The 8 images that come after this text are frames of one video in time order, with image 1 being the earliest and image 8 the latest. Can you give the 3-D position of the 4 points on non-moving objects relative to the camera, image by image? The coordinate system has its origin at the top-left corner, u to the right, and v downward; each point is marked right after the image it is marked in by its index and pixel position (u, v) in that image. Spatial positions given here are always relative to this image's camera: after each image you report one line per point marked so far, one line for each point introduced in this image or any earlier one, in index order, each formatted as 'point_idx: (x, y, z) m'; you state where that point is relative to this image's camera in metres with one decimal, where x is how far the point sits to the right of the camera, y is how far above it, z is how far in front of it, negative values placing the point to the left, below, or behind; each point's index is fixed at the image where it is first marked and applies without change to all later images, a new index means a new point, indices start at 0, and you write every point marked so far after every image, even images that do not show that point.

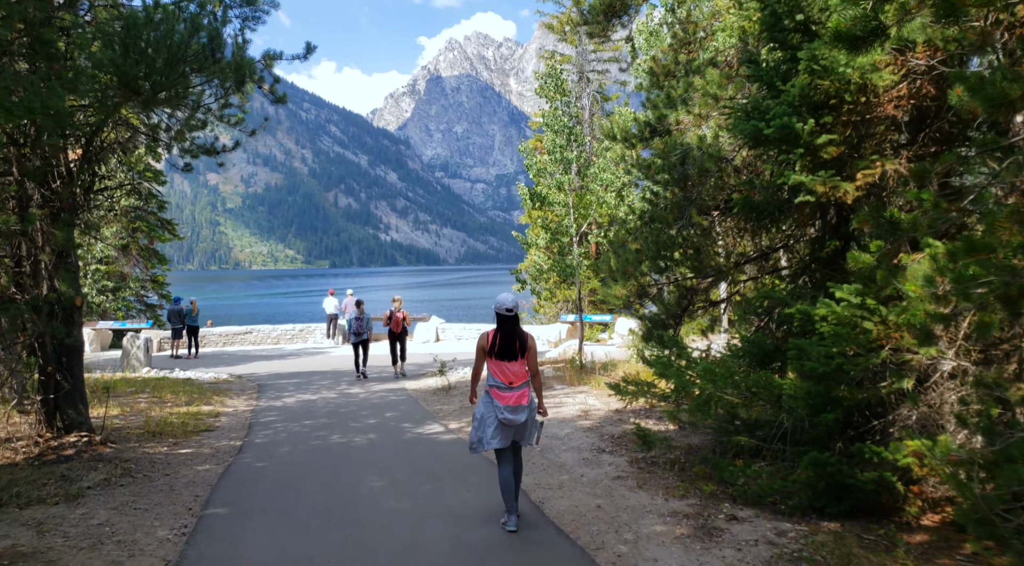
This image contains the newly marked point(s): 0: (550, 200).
0: (+0.9, +1.8, +16.8) m
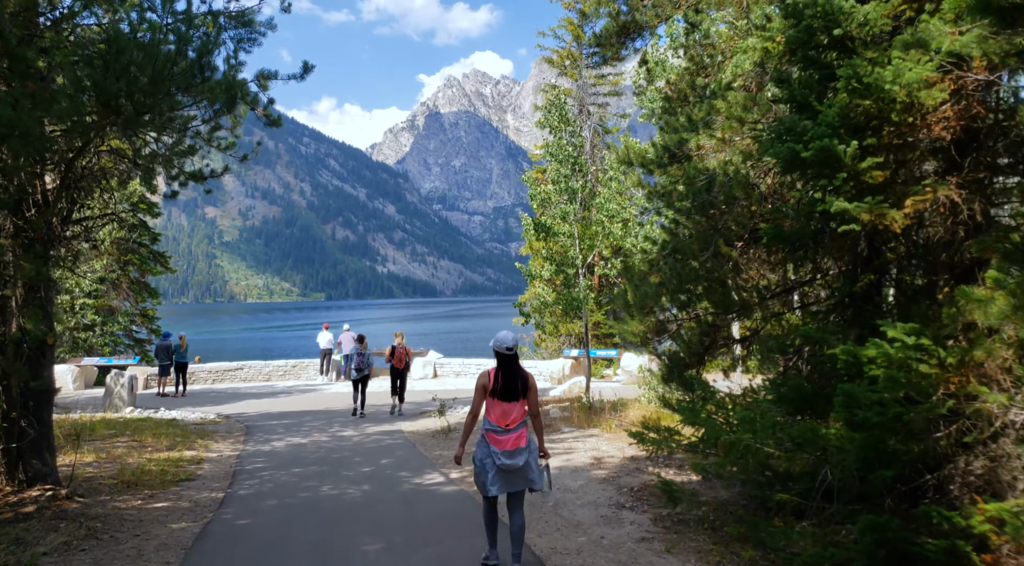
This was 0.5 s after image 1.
0: (+0.9, +1.1, +16.1) m
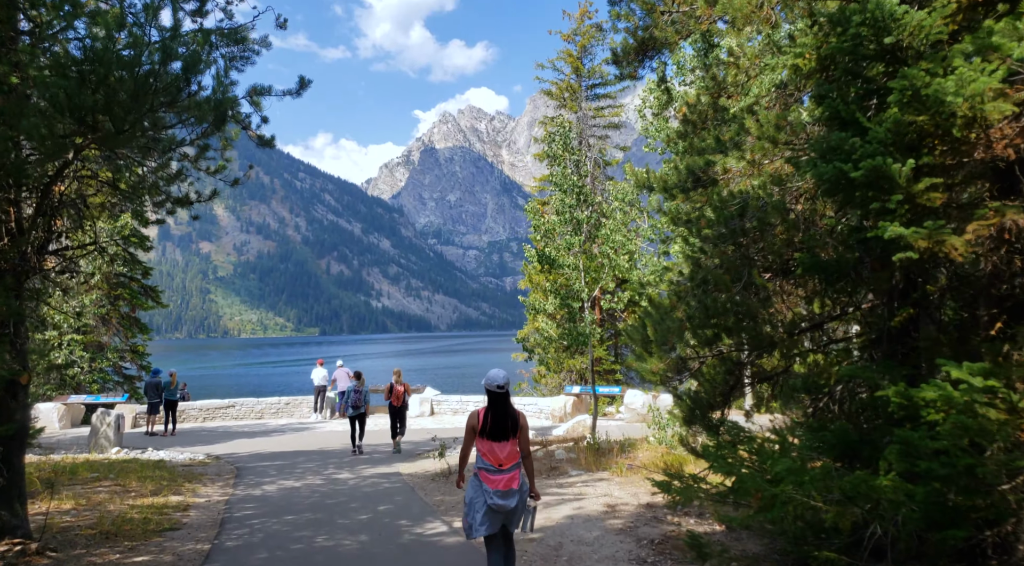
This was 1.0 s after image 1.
0: (+1.0, +0.4, +15.6) m
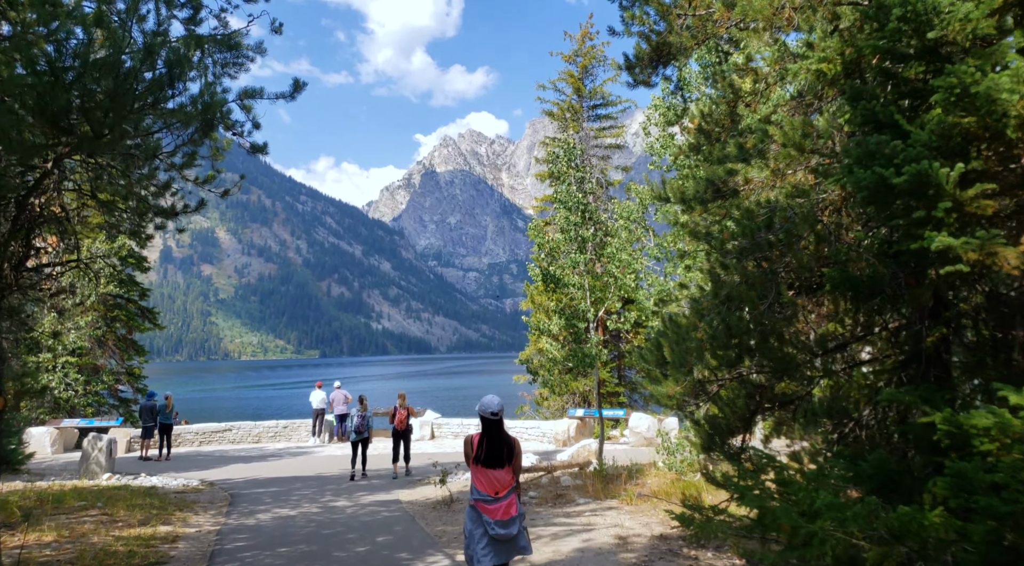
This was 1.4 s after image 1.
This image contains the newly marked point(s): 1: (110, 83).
0: (+1.0, 0.0, +15.2) m
1: (-3.3, +1.6, +6.5) m
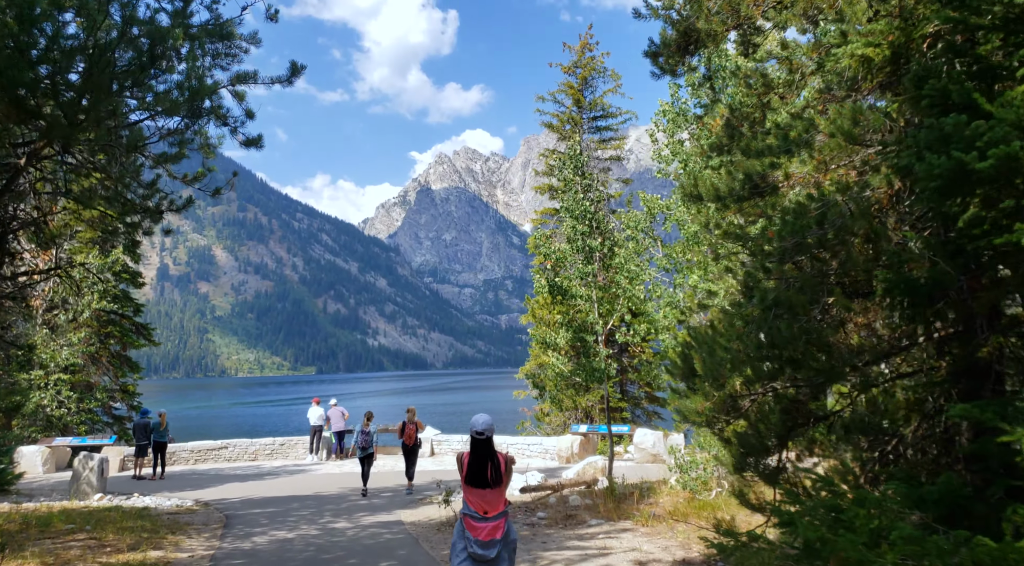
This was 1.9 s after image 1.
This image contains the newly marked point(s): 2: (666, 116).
0: (+1.1, -0.2, +14.7) m
1: (-3.2, +1.6, +6.0) m
2: (+3.0, +3.3, +15.2) m
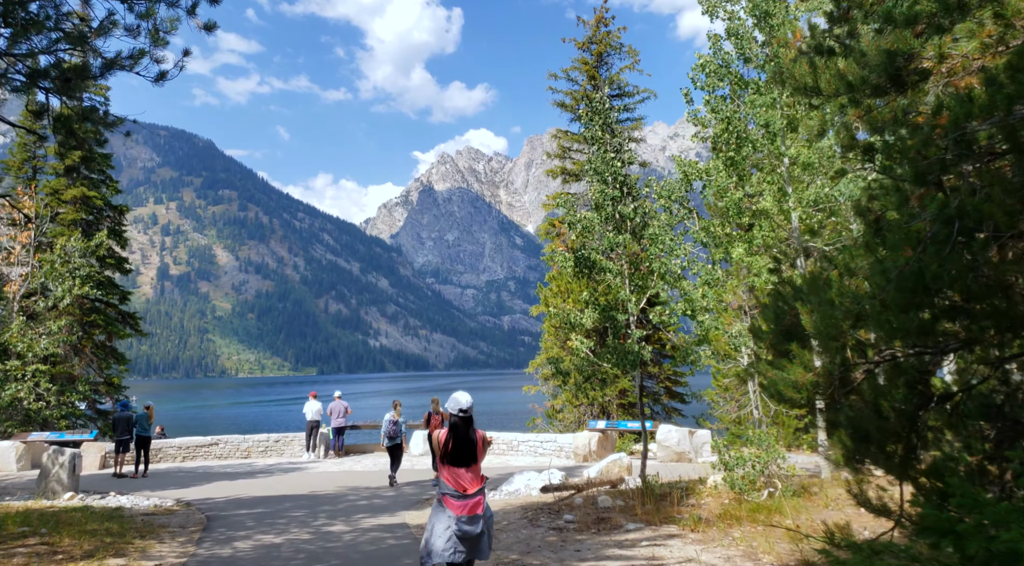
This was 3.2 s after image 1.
0: (+1.5, +0.3, +13.0) m
1: (-2.9, +2.1, +4.3) m
2: (+3.4, +3.7, +13.5) m
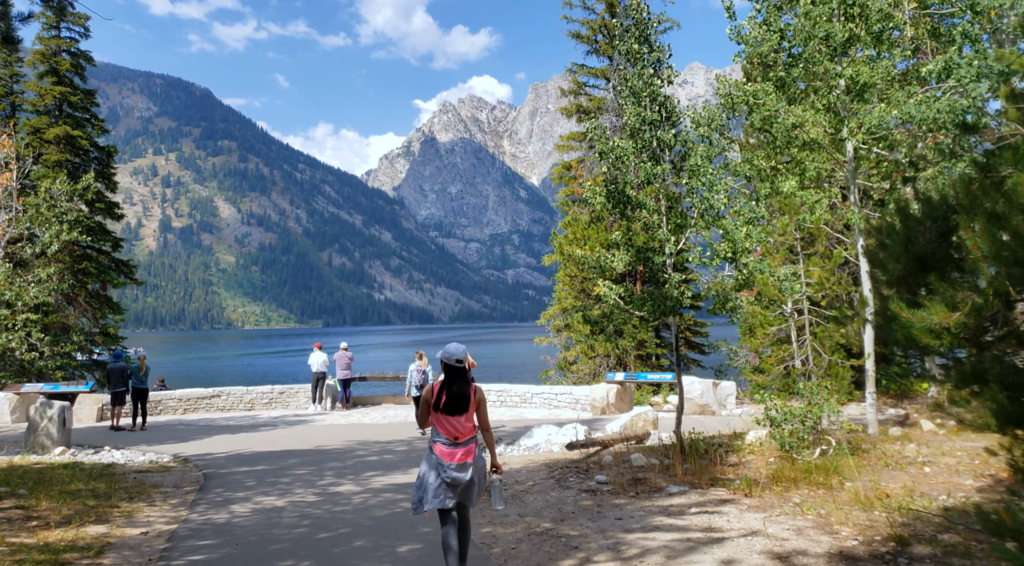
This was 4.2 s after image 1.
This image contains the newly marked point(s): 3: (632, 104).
0: (+1.8, +1.2, +11.8) m
1: (-2.6, +2.5, +3.0) m
2: (+3.7, +4.7, +12.1) m
3: (+1.8, +2.7, +12.0) m
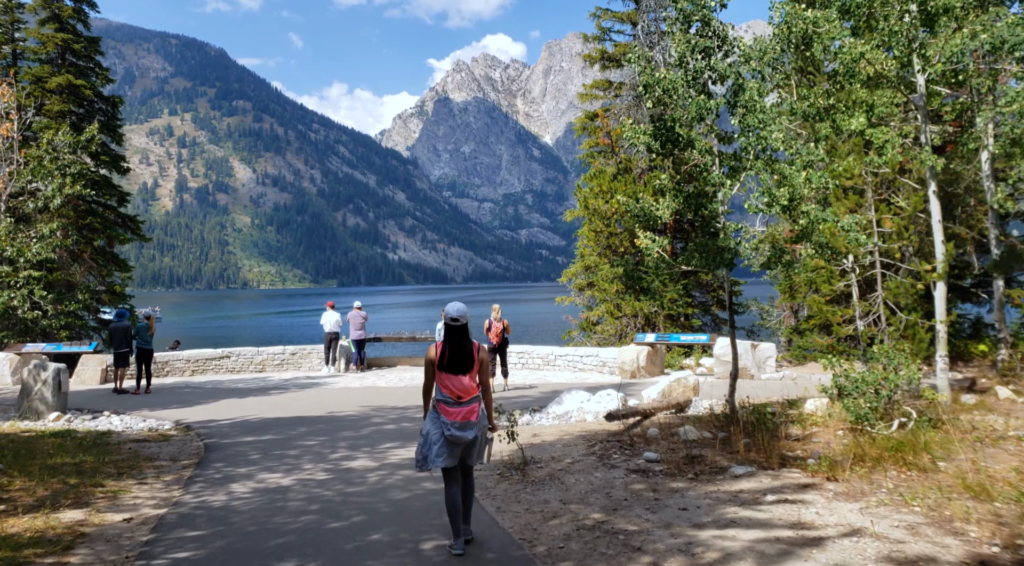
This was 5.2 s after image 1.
0: (+2.2, +1.9, +10.4) m
1: (-2.3, +2.7, +1.7) m
2: (+4.1, +5.3, +10.5) m
3: (+2.2, +3.3, +10.5) m
